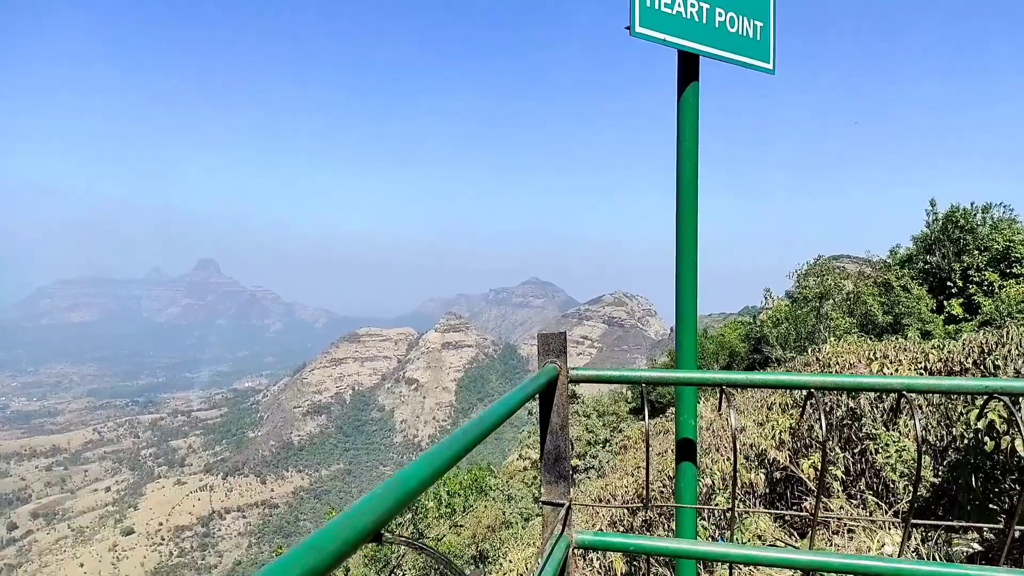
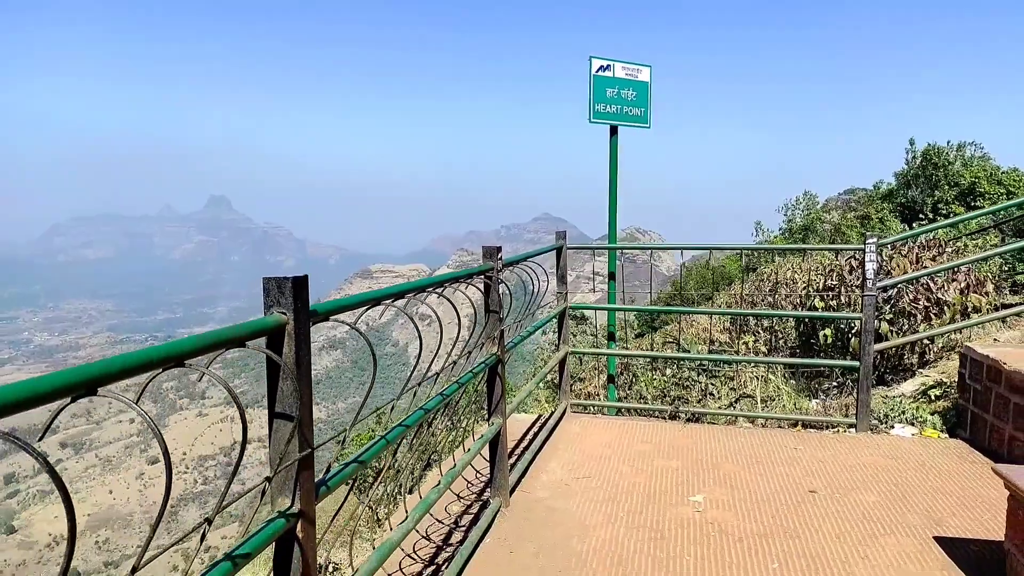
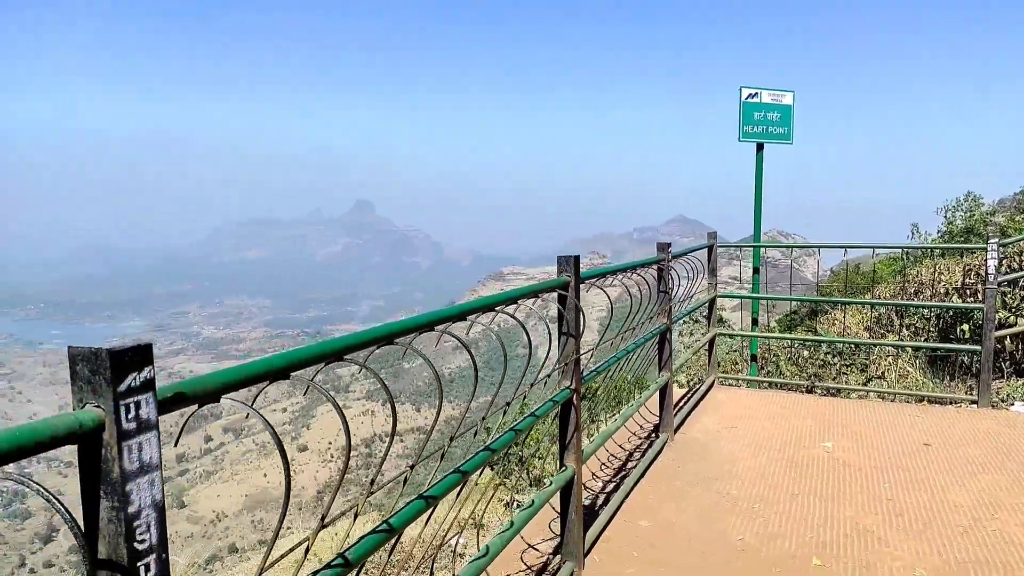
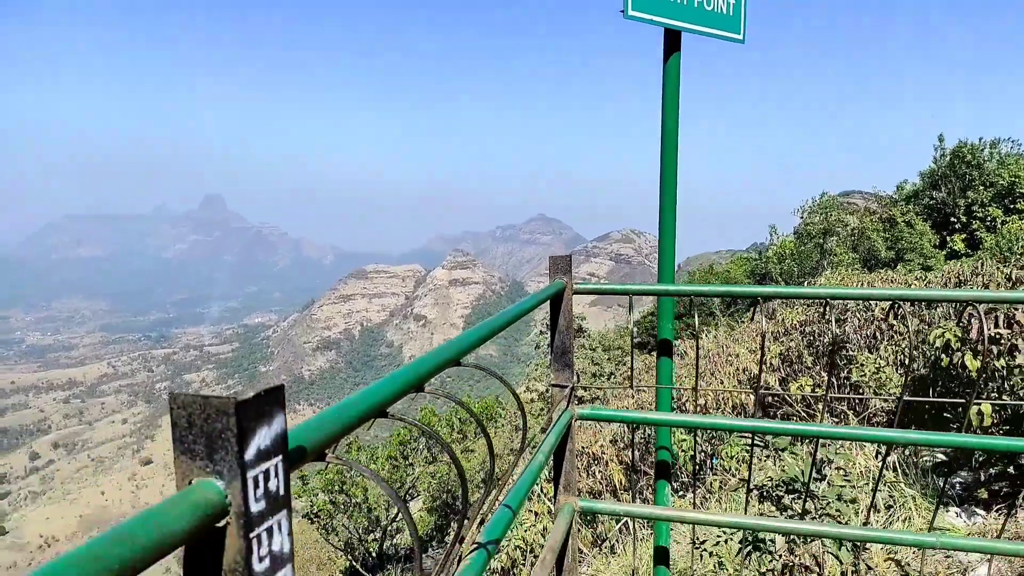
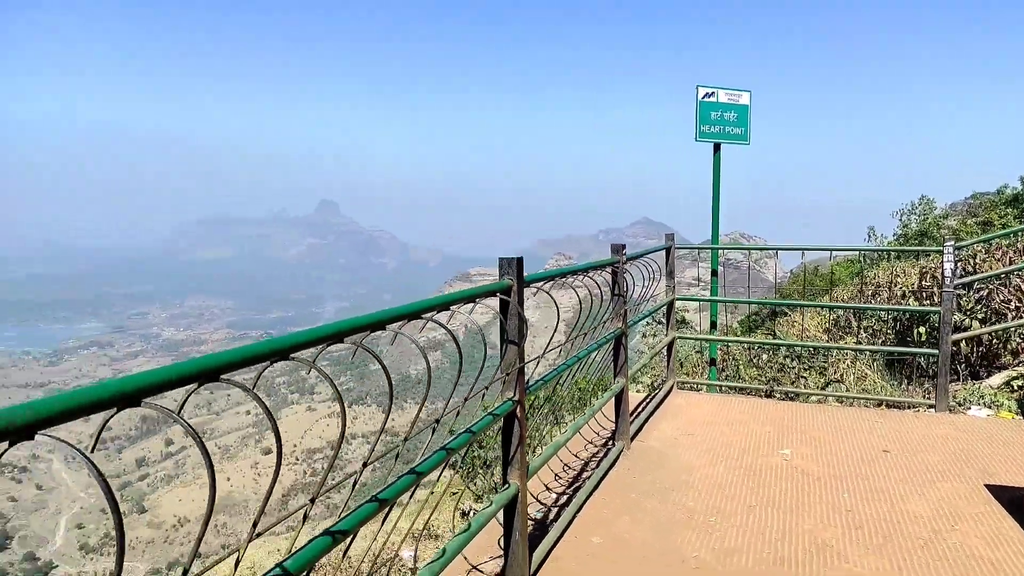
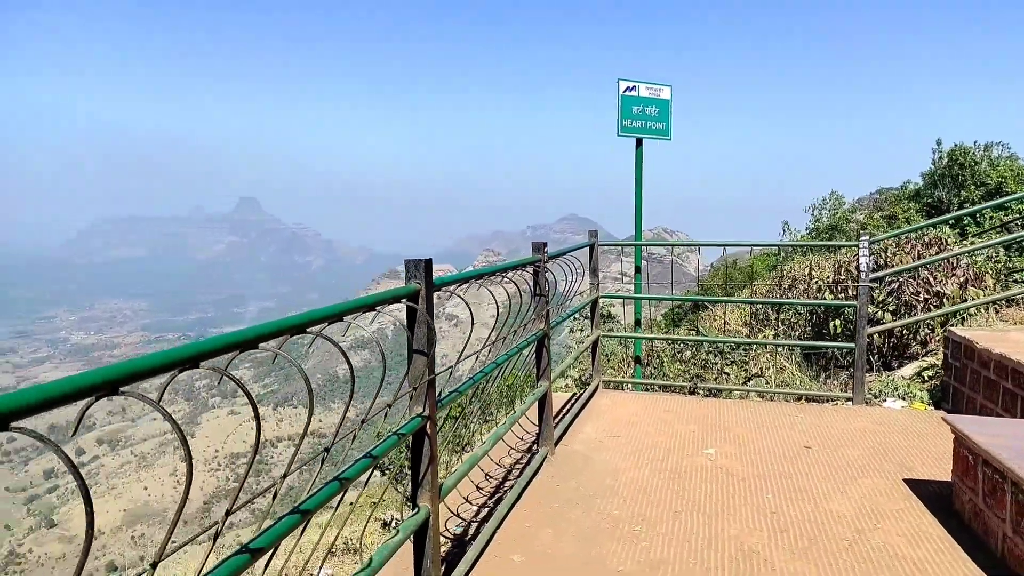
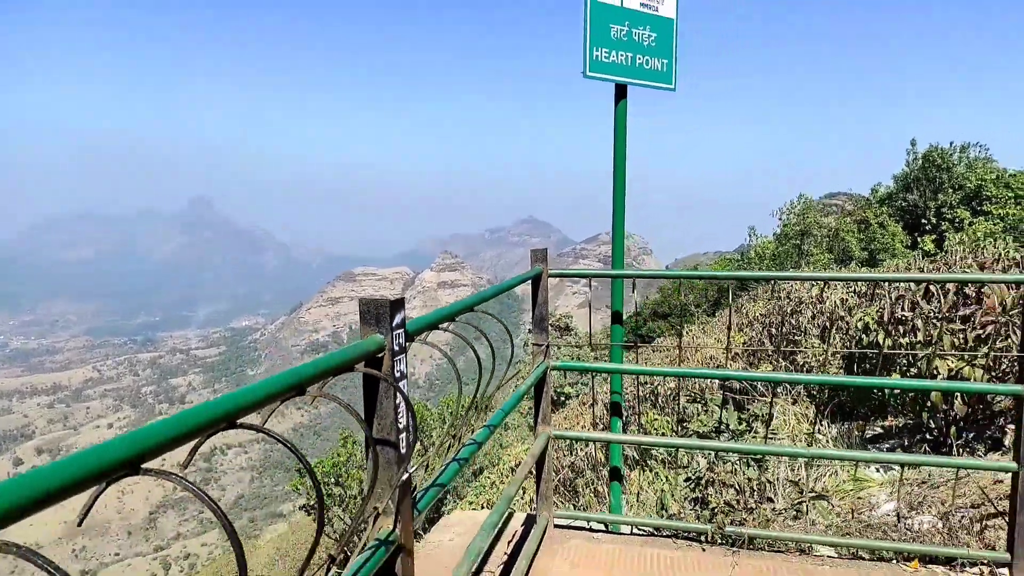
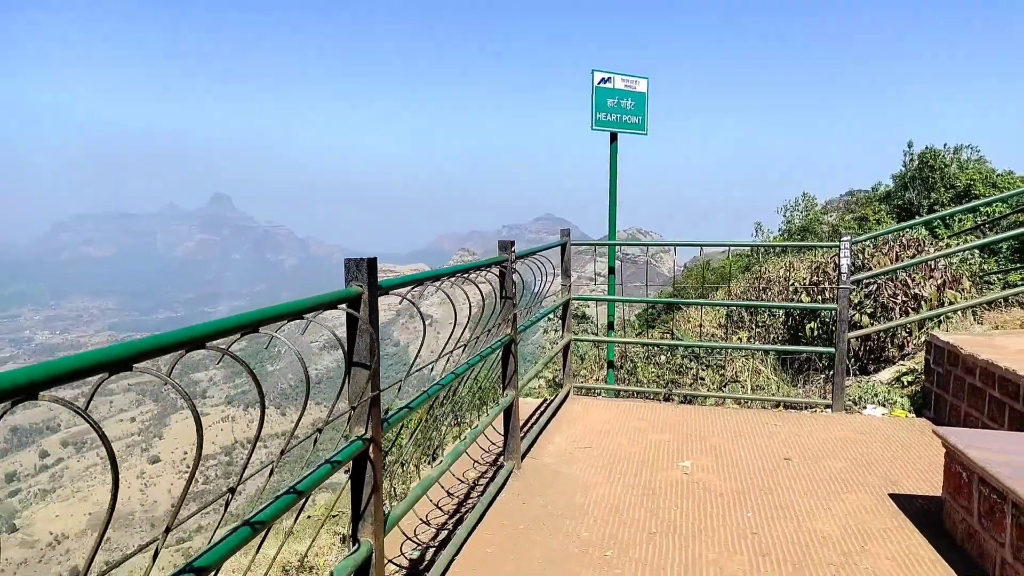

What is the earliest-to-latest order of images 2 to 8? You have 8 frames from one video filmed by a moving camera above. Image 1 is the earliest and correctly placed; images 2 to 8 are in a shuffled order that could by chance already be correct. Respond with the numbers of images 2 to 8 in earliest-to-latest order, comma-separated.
4, 7, 2, 8, 6, 5, 3
